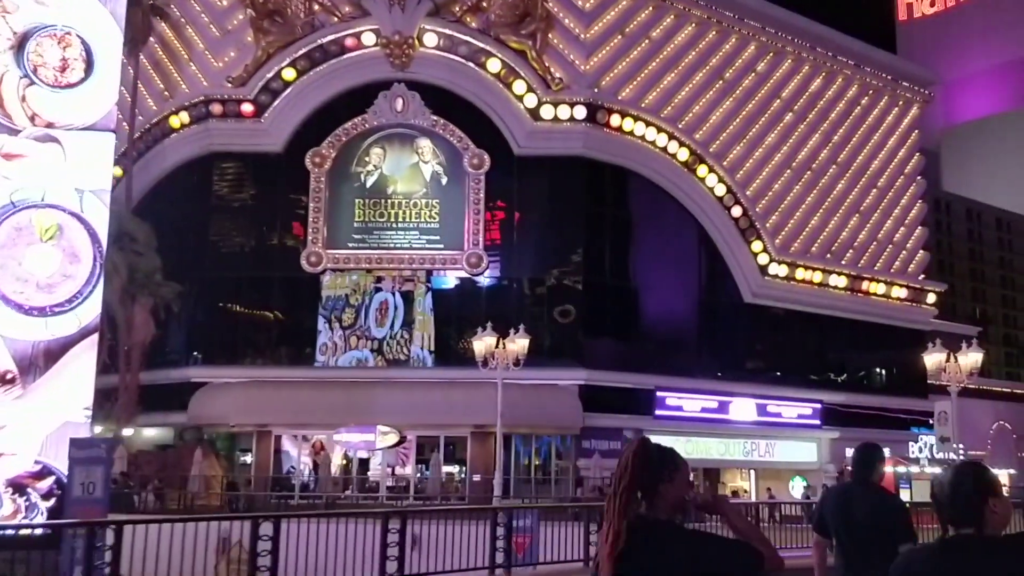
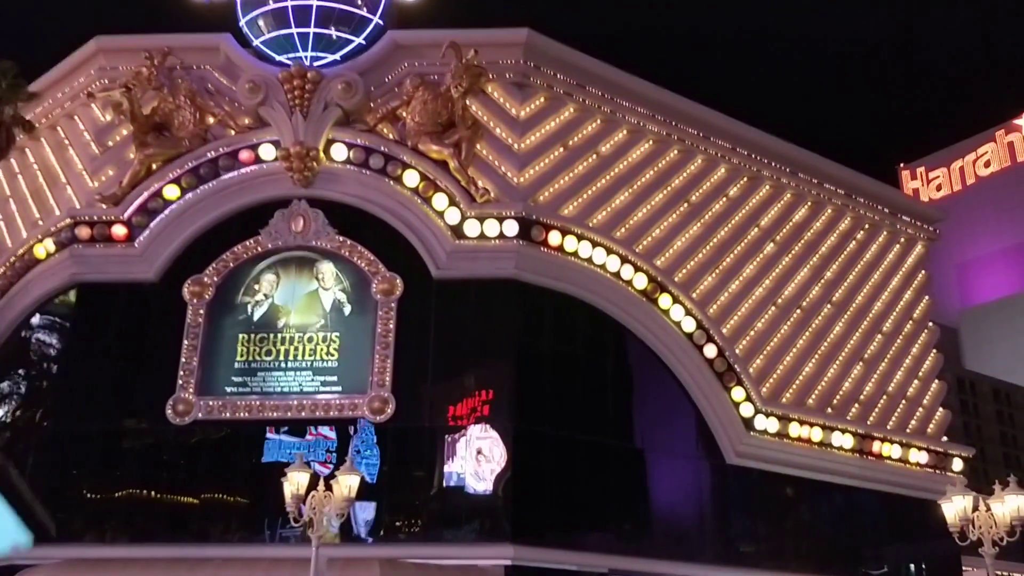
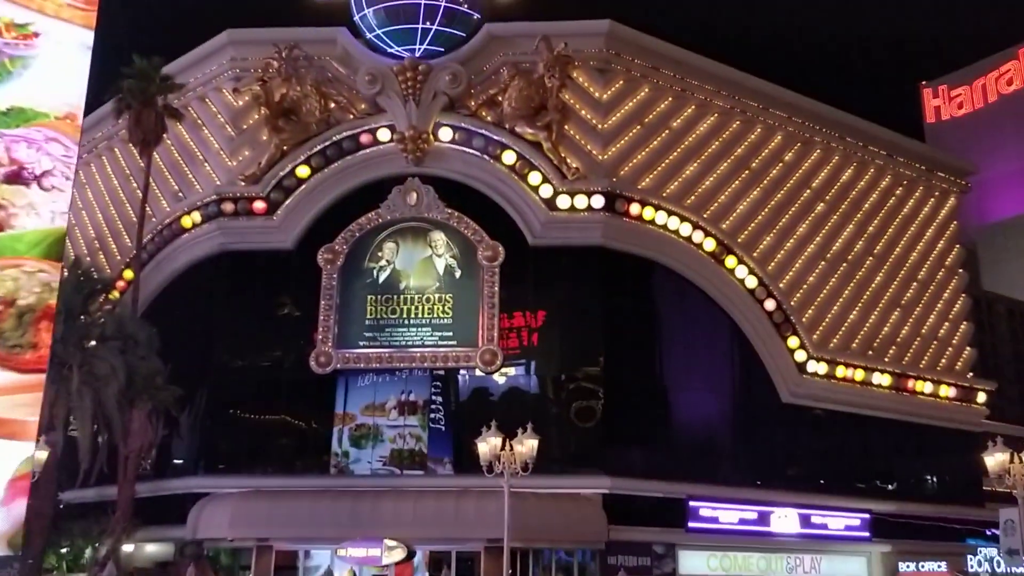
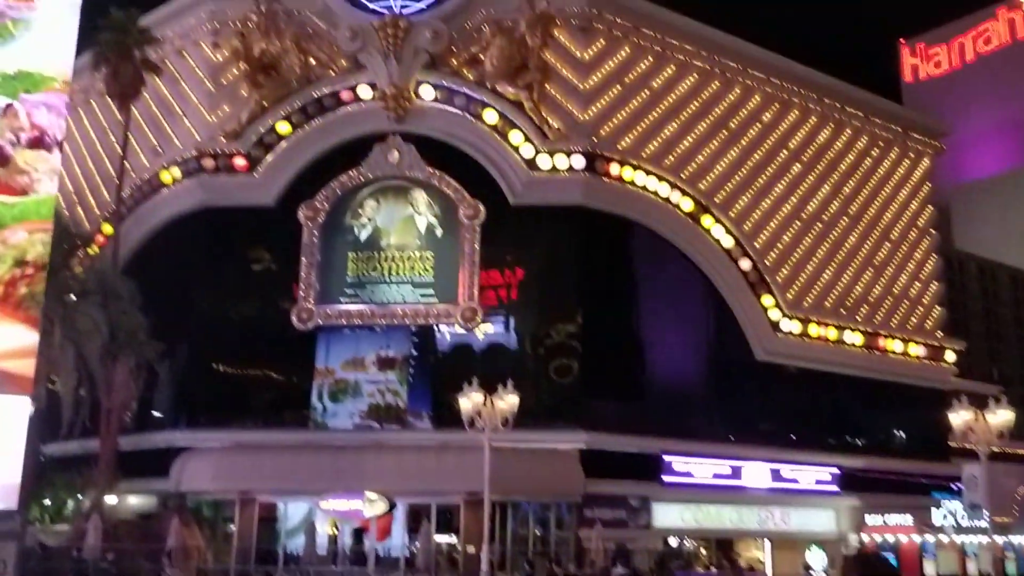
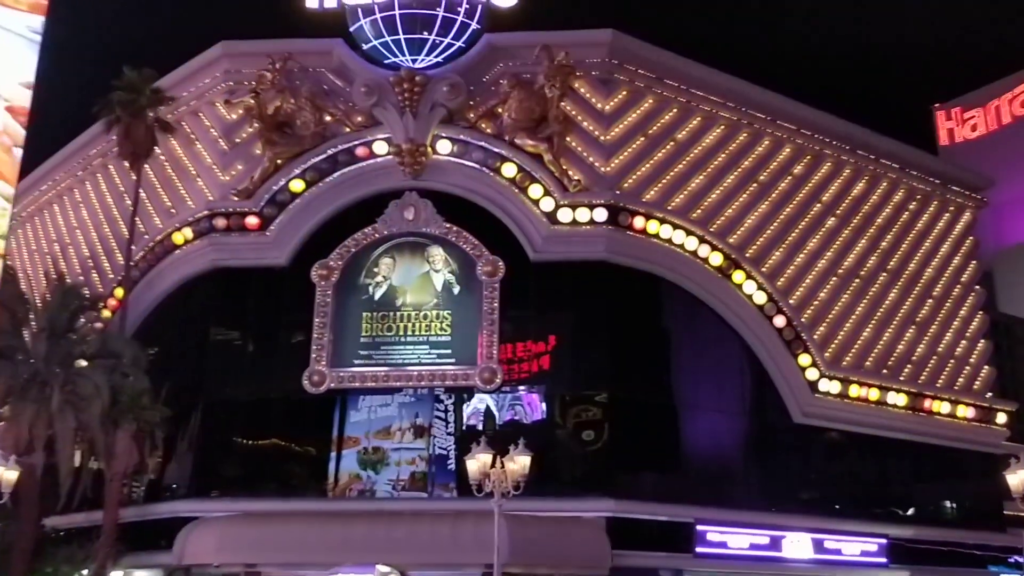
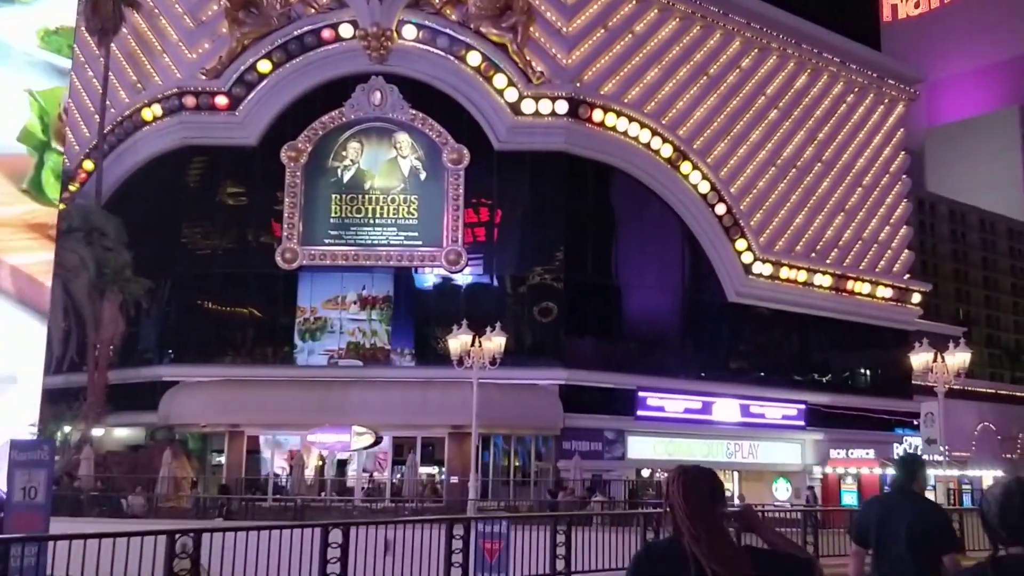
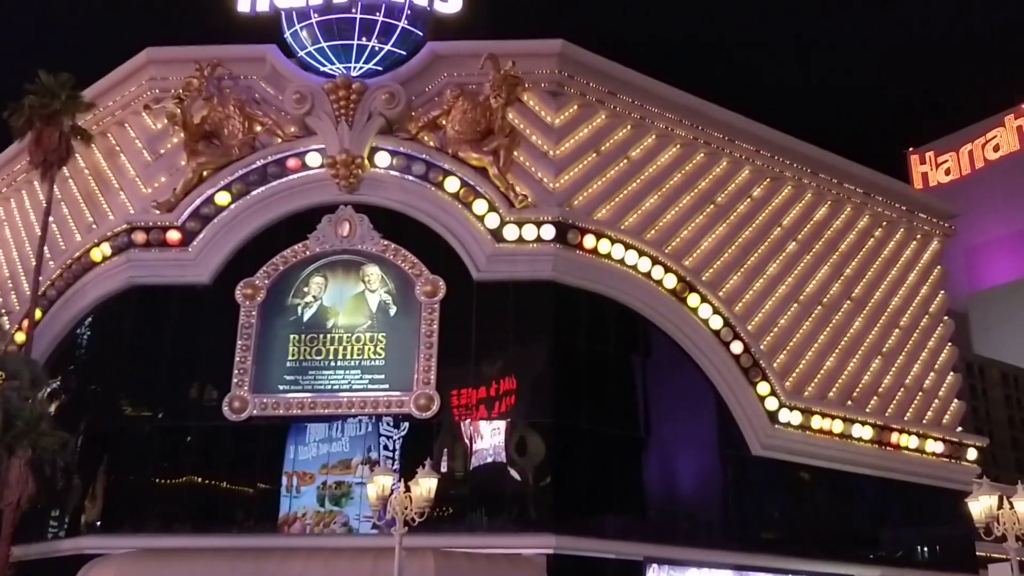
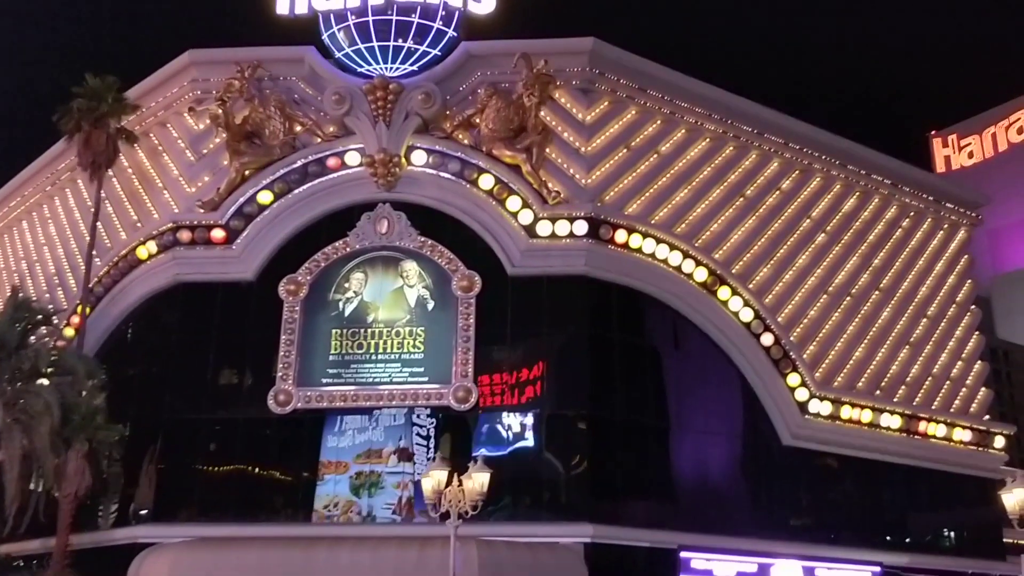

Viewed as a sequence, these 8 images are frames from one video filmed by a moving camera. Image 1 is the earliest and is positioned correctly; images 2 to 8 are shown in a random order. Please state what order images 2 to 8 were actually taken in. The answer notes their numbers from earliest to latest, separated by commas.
6, 4, 3, 5, 8, 7, 2
